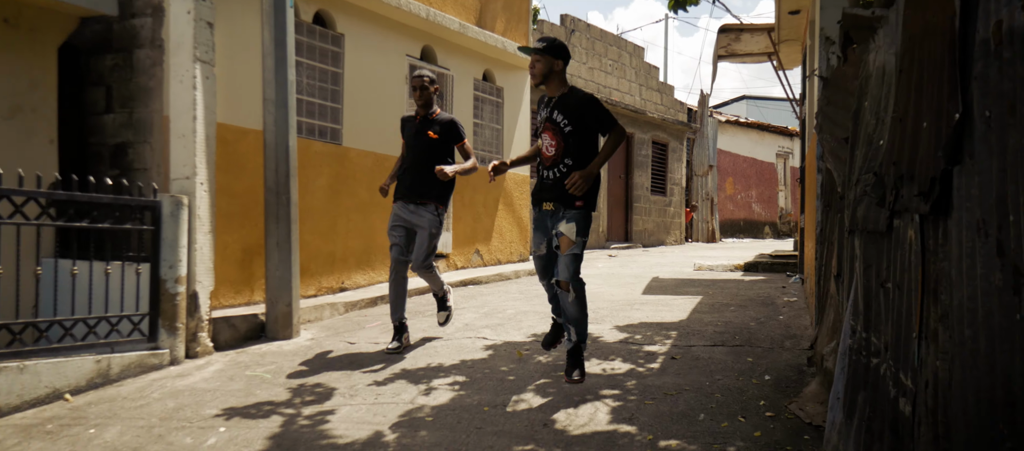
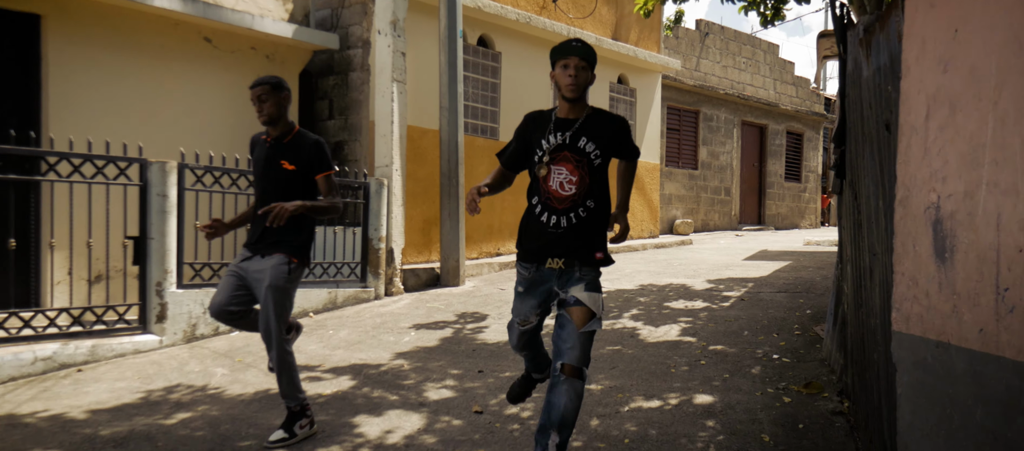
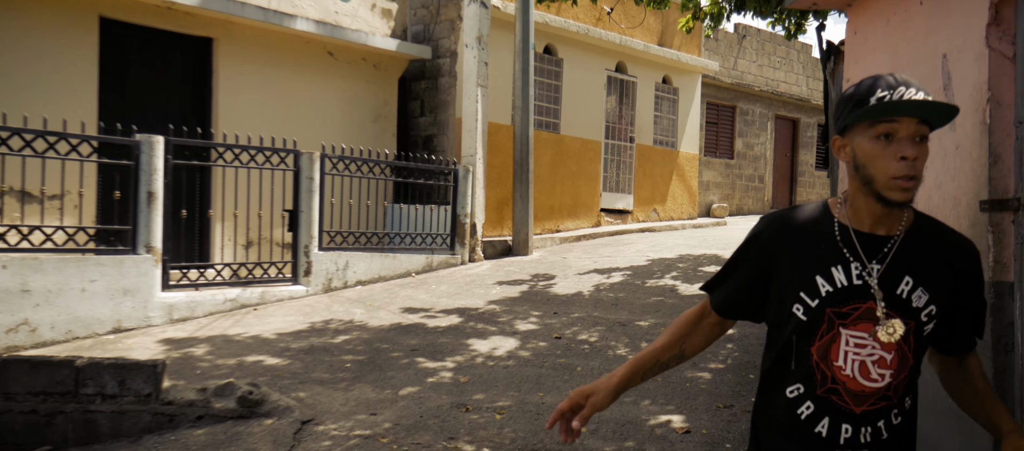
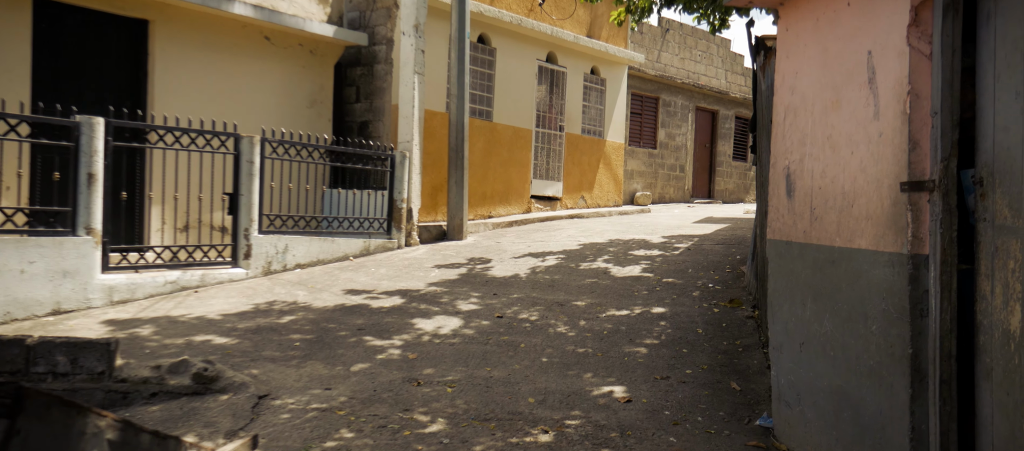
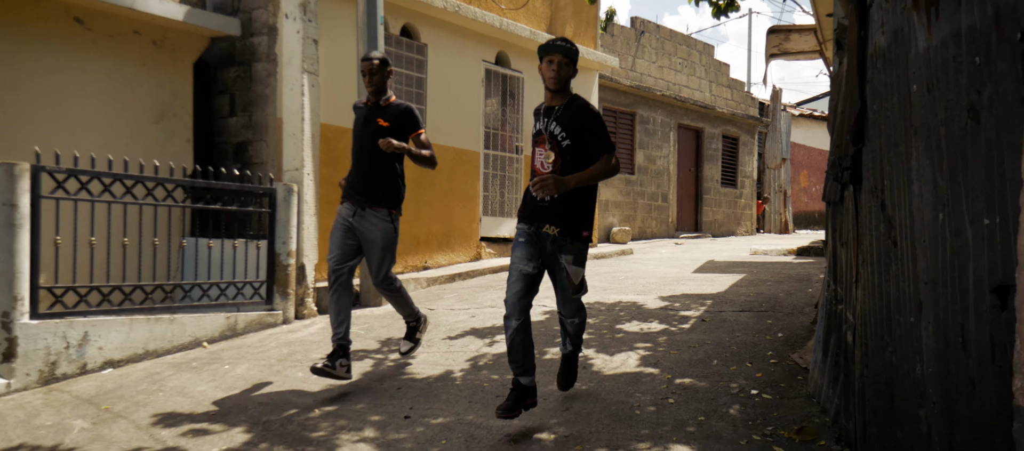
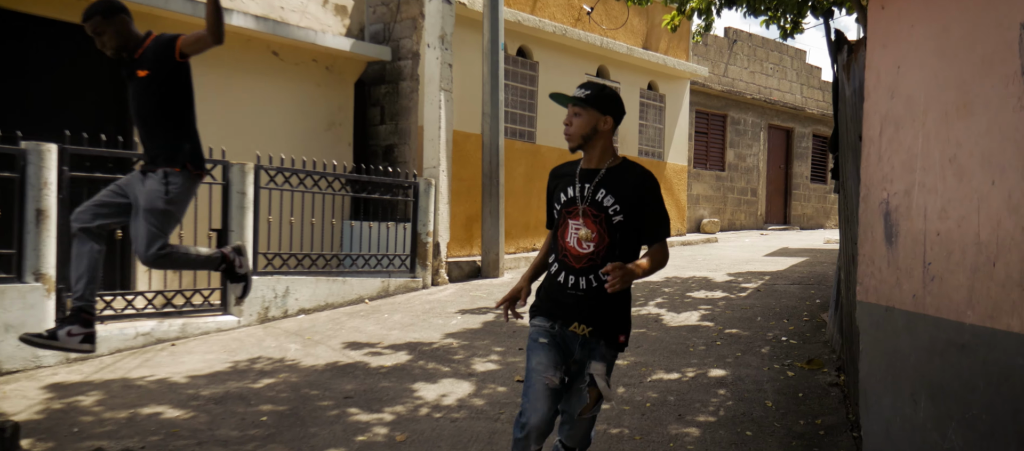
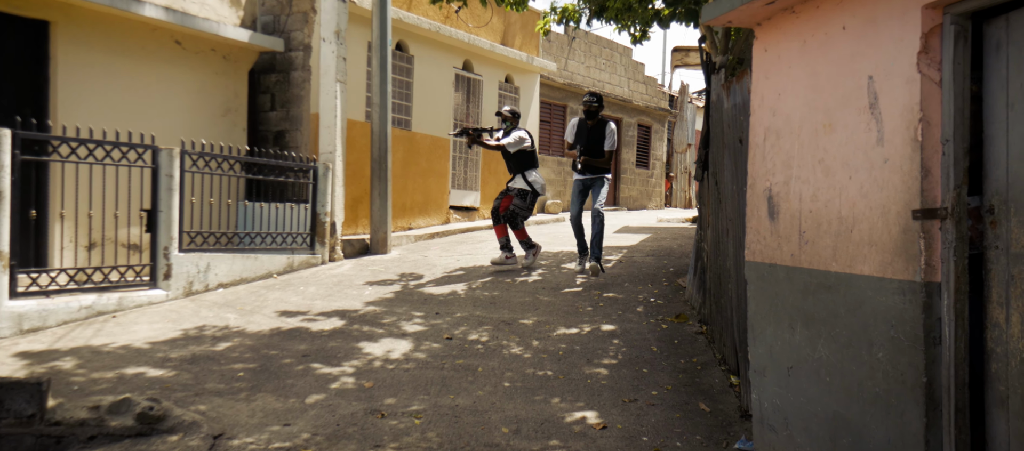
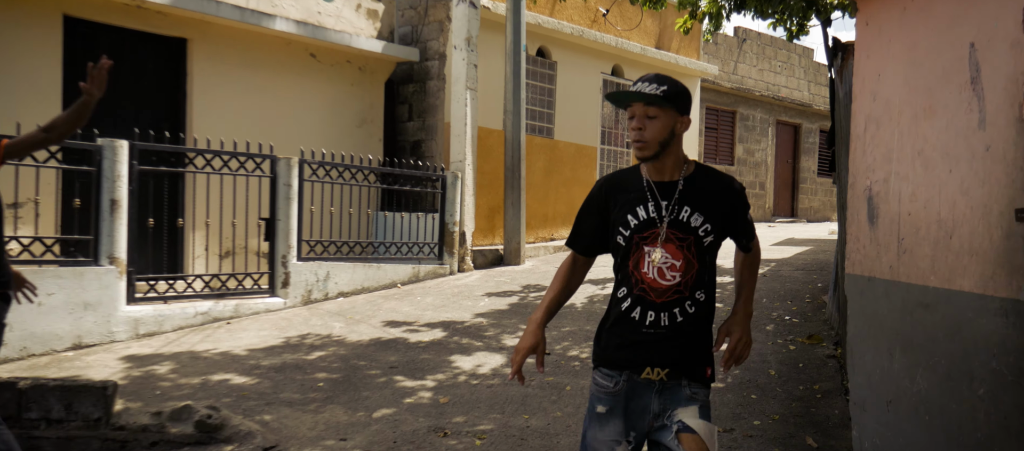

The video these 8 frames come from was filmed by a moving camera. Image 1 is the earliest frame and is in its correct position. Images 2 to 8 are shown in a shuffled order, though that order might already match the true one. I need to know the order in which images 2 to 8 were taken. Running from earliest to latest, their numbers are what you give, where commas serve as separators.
5, 2, 6, 8, 3, 4, 7
